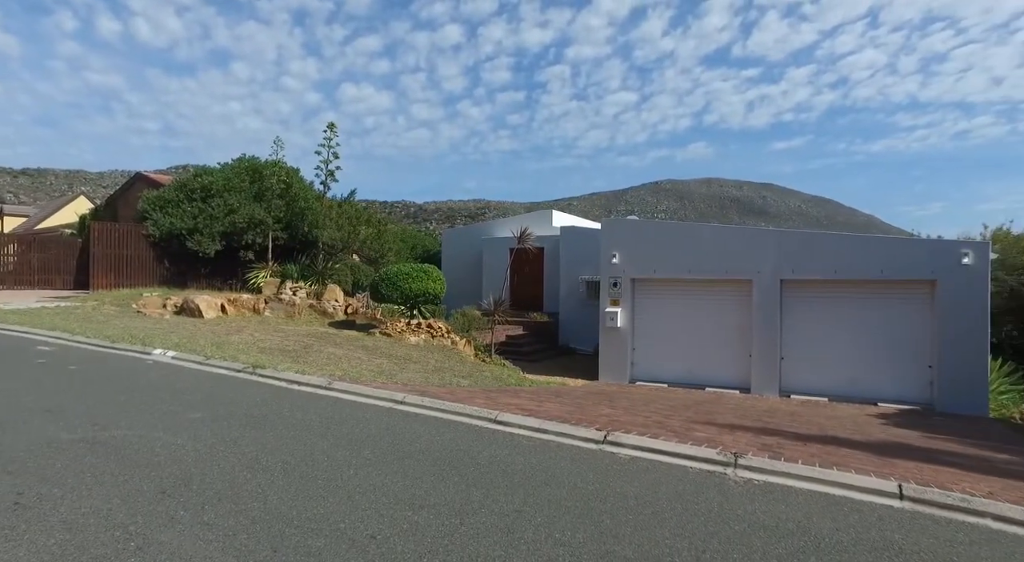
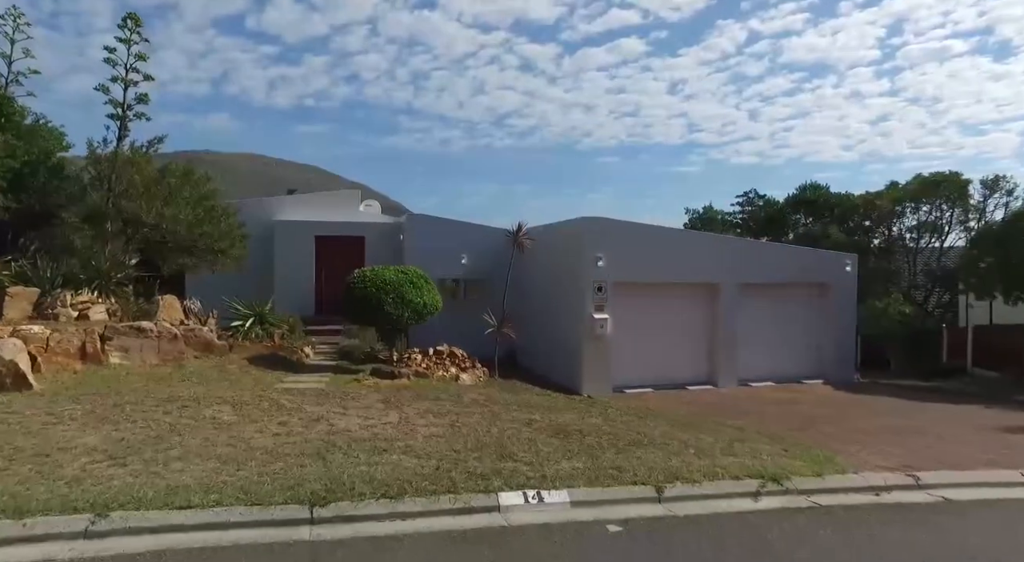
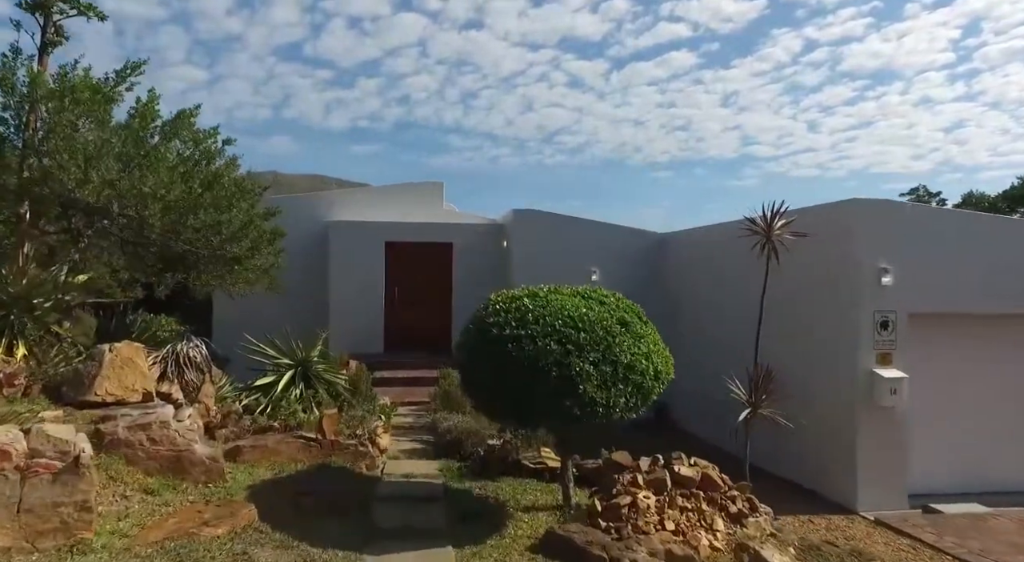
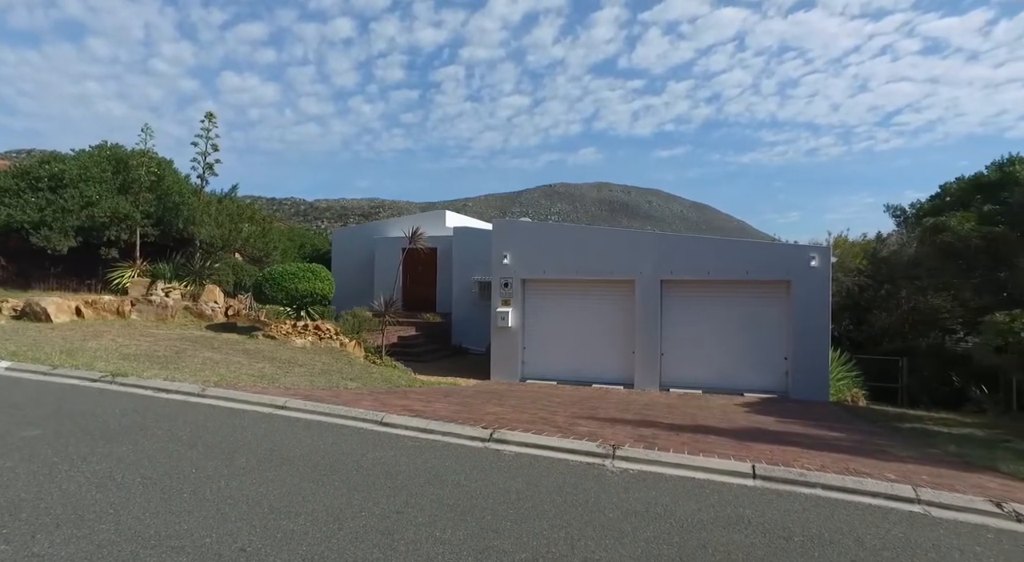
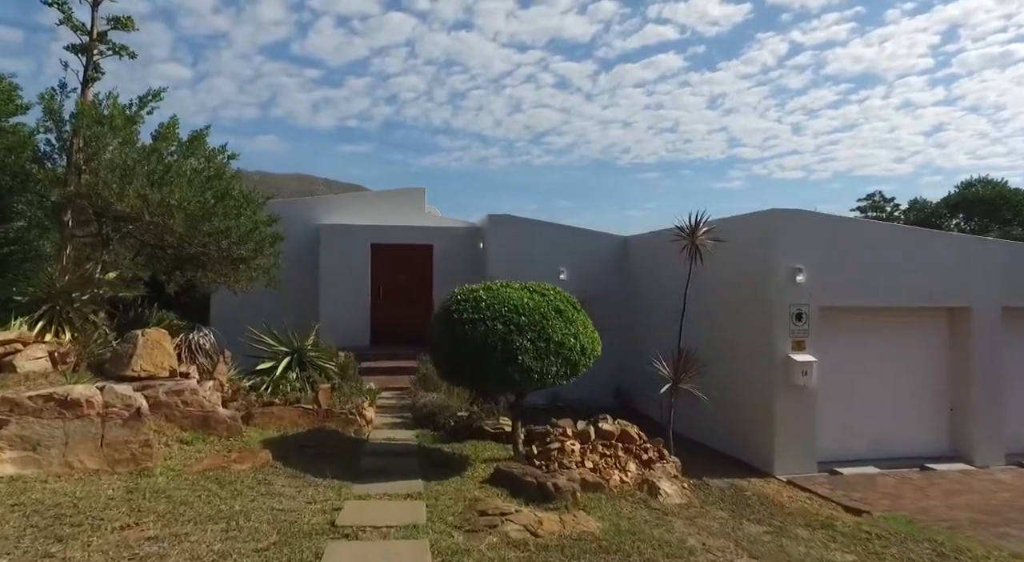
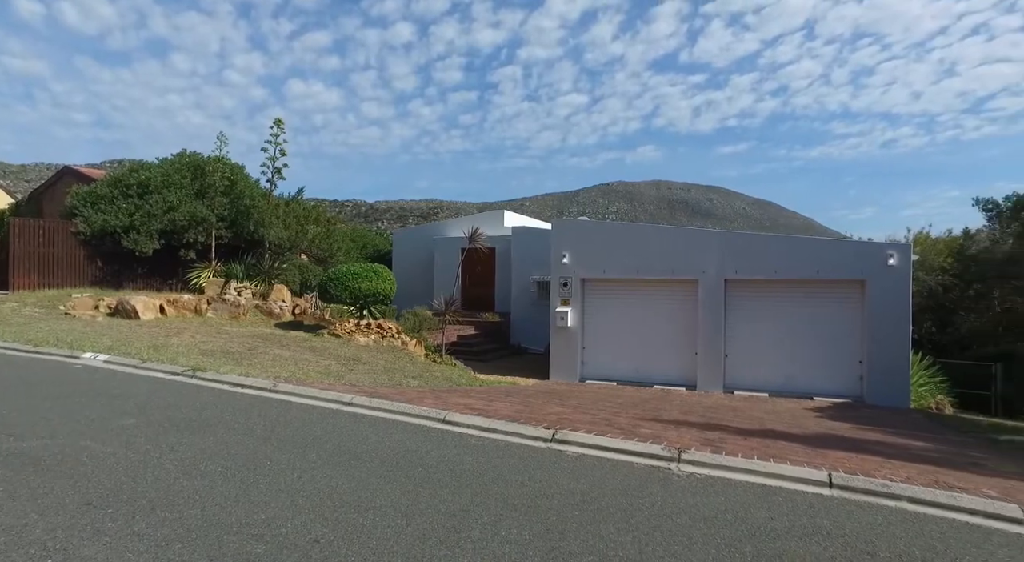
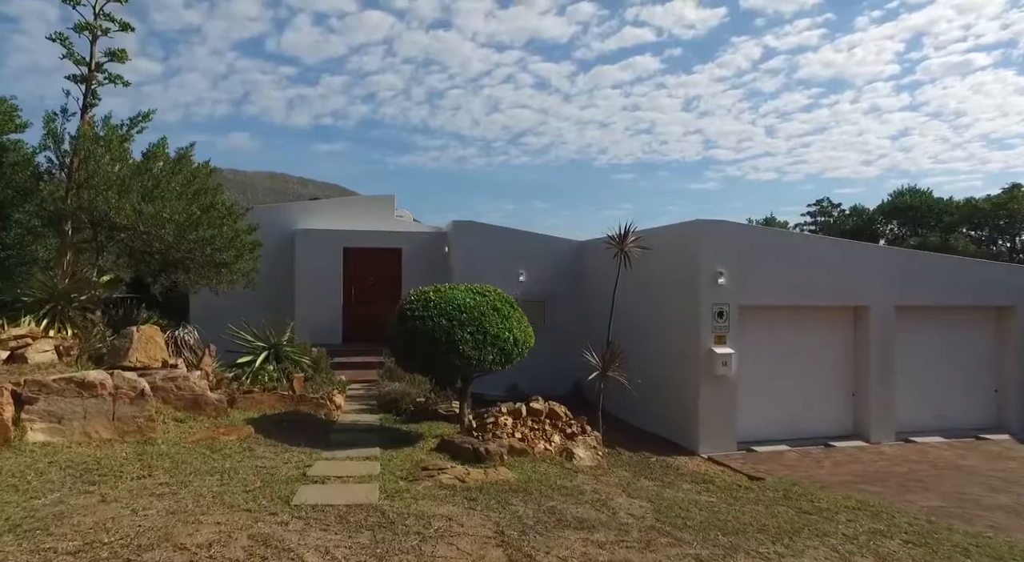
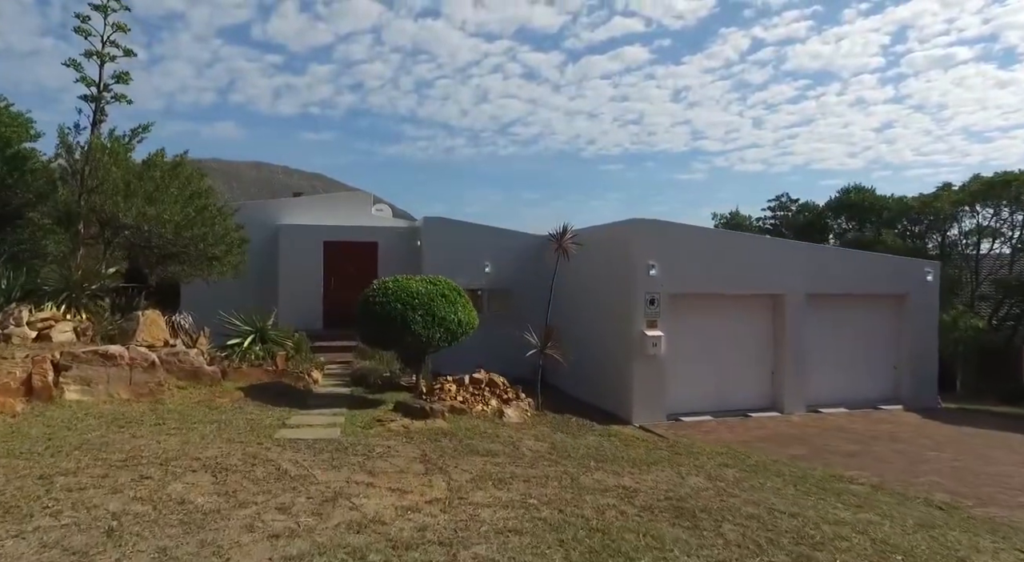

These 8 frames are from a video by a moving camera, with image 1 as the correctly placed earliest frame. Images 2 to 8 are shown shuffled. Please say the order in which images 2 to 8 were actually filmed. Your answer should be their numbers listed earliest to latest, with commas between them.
6, 4, 2, 8, 7, 5, 3
